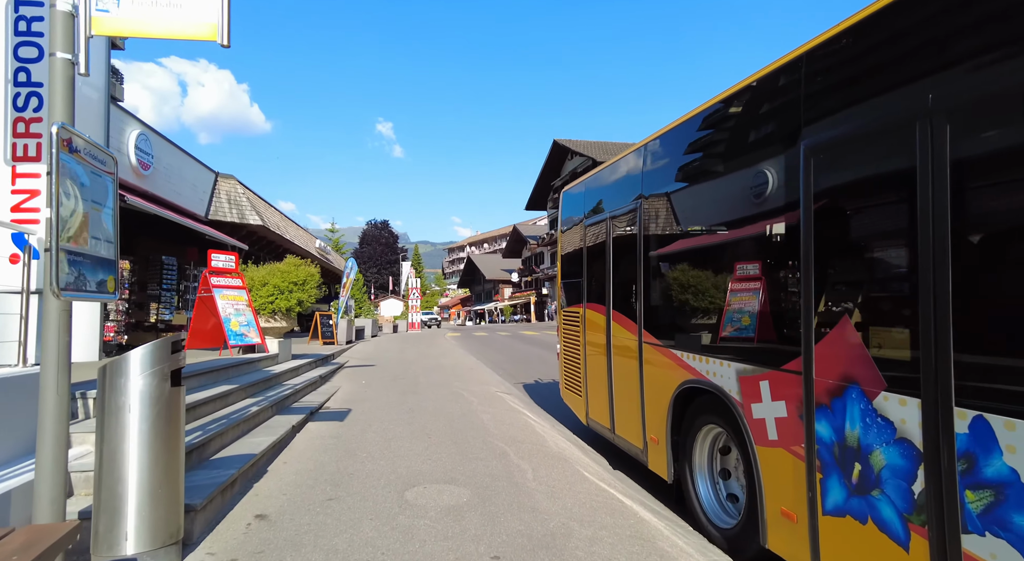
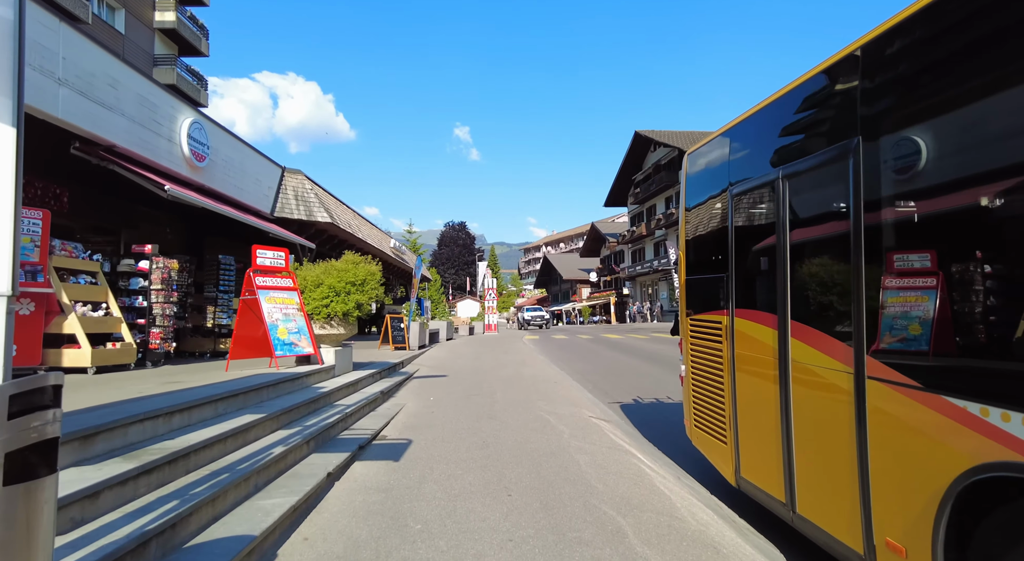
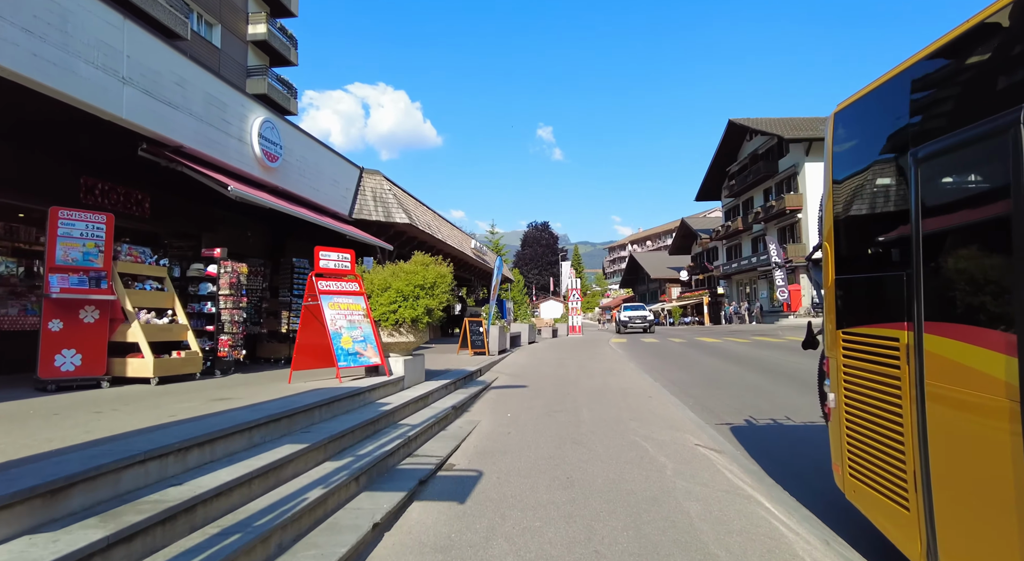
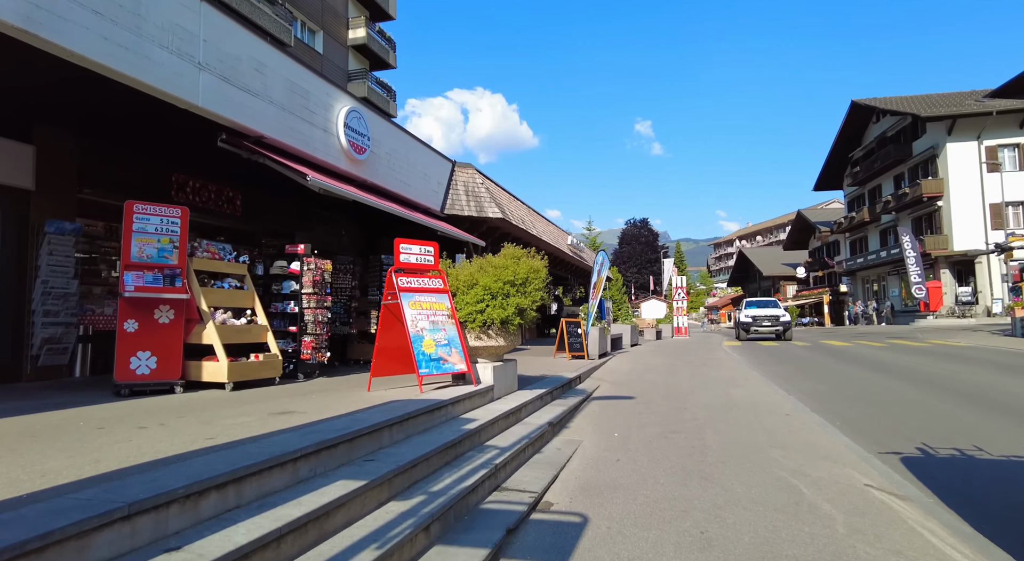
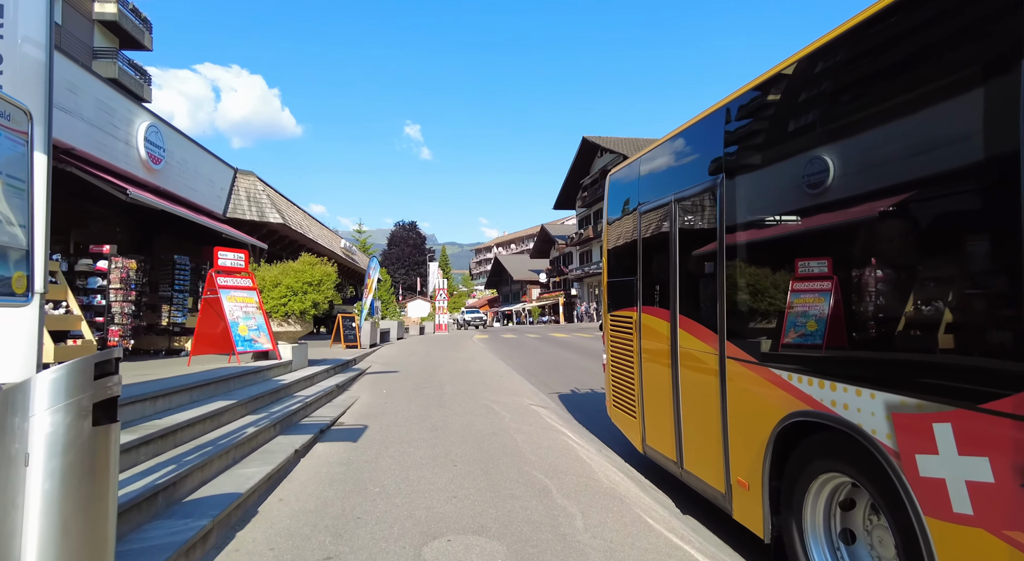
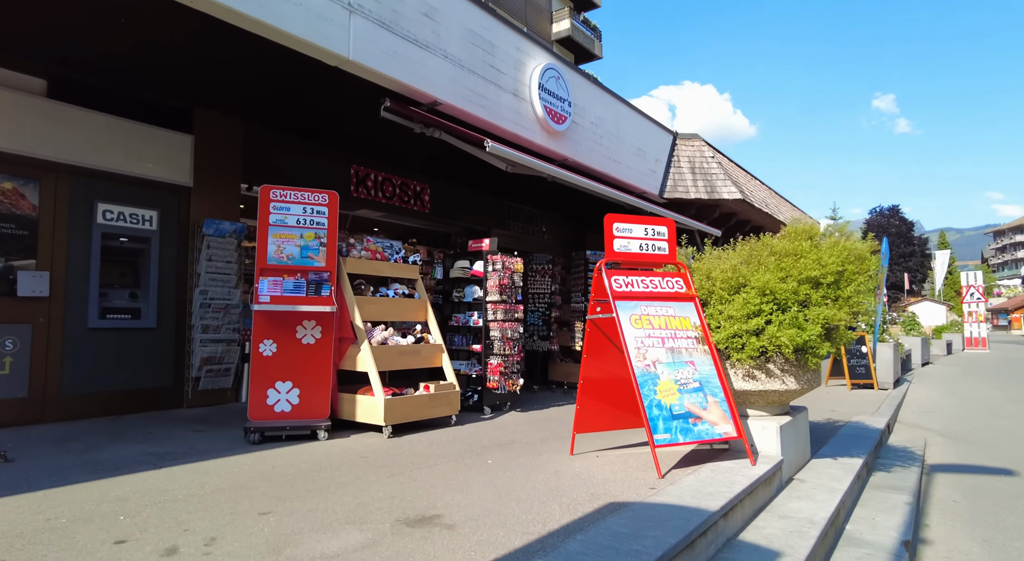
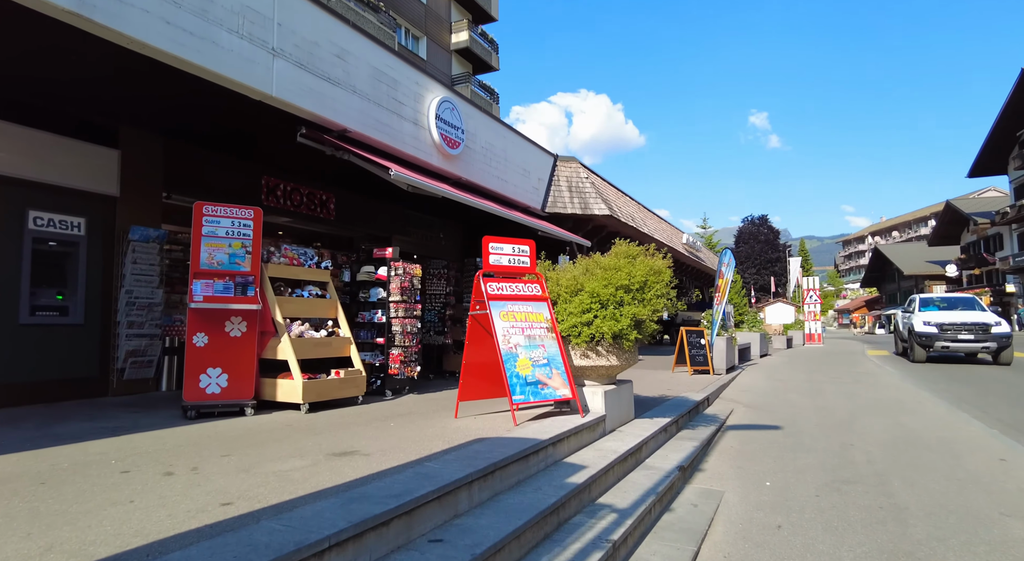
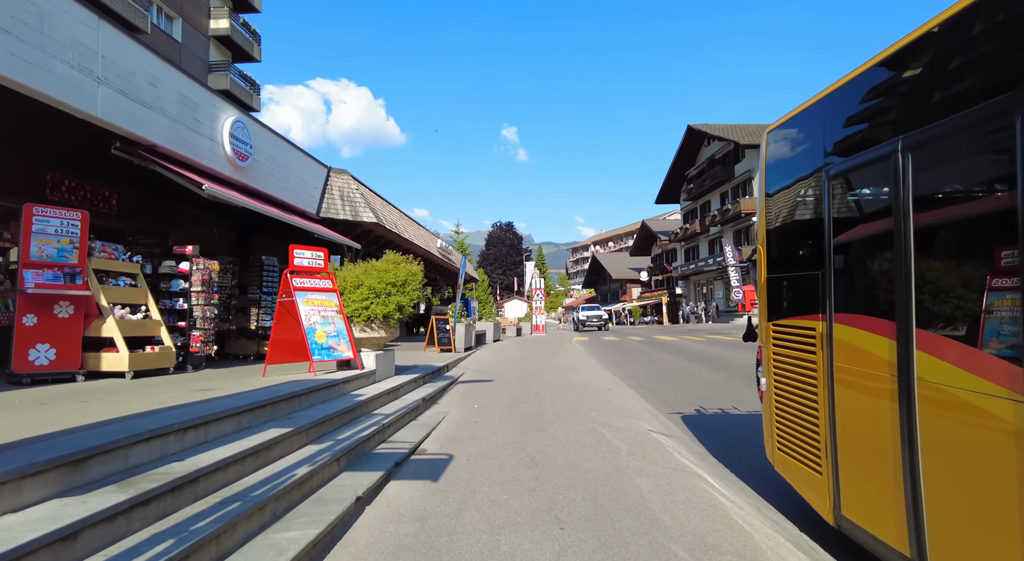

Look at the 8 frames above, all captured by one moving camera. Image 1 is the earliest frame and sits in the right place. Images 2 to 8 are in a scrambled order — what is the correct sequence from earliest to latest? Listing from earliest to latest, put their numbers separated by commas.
5, 2, 8, 3, 4, 7, 6
